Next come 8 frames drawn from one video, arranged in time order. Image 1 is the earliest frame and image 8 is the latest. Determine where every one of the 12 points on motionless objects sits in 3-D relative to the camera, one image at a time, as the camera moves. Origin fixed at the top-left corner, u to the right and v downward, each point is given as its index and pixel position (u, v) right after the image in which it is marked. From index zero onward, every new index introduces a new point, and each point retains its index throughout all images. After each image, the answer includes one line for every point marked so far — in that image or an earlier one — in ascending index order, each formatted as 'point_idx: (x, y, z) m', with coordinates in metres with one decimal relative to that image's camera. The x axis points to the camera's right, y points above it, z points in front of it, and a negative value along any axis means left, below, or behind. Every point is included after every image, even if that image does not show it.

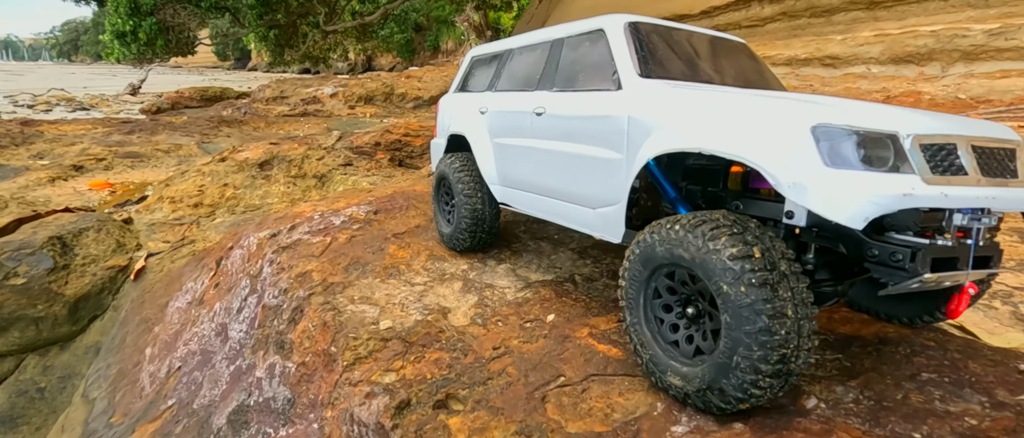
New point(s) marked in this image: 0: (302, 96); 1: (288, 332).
0: (-6.2, +3.2, +14.9) m
1: (-1.7, -0.9, +4.1) m
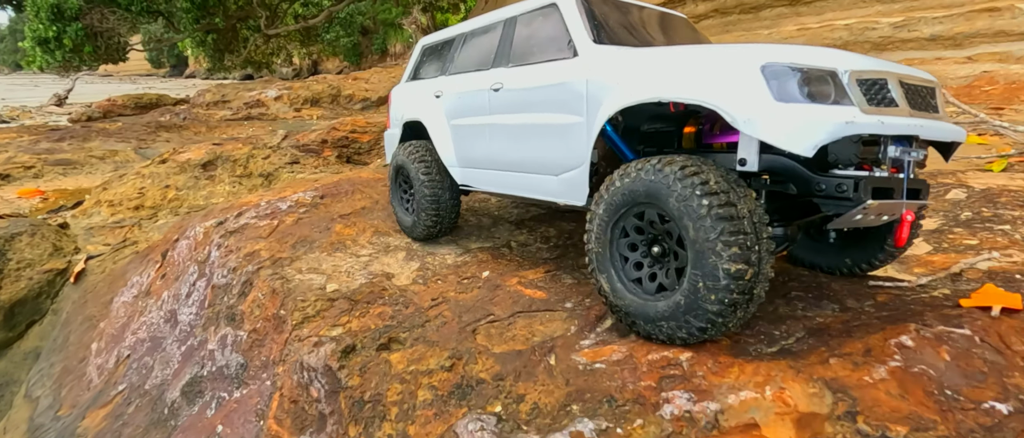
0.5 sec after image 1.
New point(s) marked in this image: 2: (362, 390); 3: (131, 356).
0: (-7.7, +3.2, +14.7) m
1: (-2.2, -0.7, +4.3) m
2: (-0.8, -0.9, +2.9) m
3: (-3.8, -1.4, +5.3) m
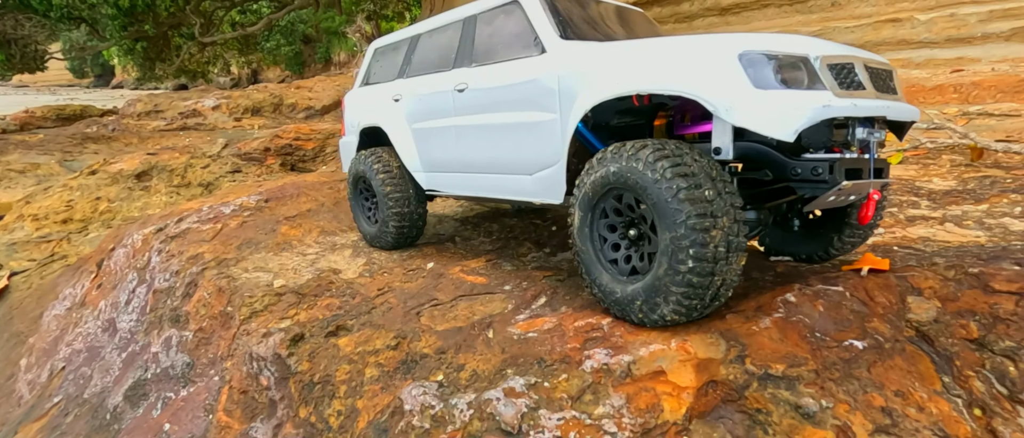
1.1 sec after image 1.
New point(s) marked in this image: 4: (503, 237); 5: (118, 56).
0: (-9.2, +2.8, +14.2) m
1: (-2.6, -0.7, +4.3) m
2: (-1.1, -0.9, +3.0) m
3: (-4.3, -1.5, +5.2) m
4: (-0.1, -0.2, +4.9) m
5: (-14.2, +5.0, +17.8) m
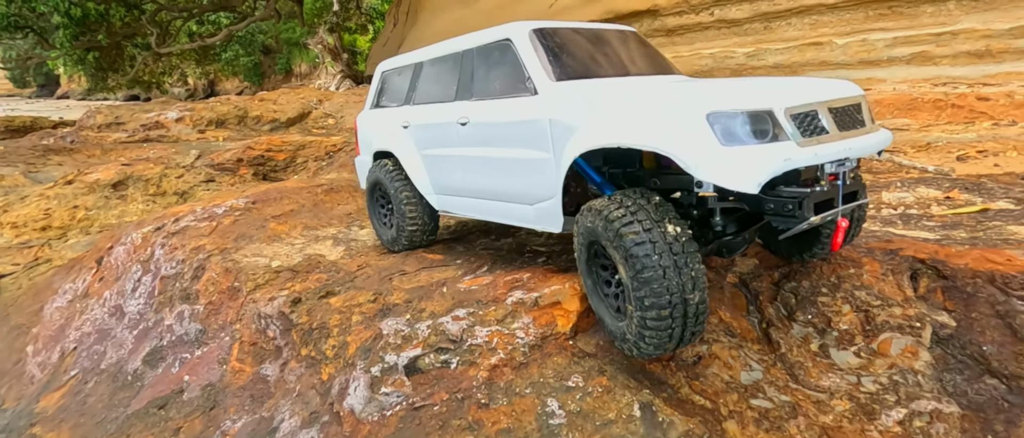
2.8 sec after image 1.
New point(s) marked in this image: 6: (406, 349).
0: (-10.4, +2.6, +14.8) m
1: (-3.1, -0.6, +5.2) m
2: (-1.5, -0.8, +4.0) m
3: (-4.9, -1.4, +5.9) m
4: (-0.6, -0.1, +6.0) m
5: (-15.5, +4.6, +18.0) m
6: (-0.7, -0.8, +3.3) m
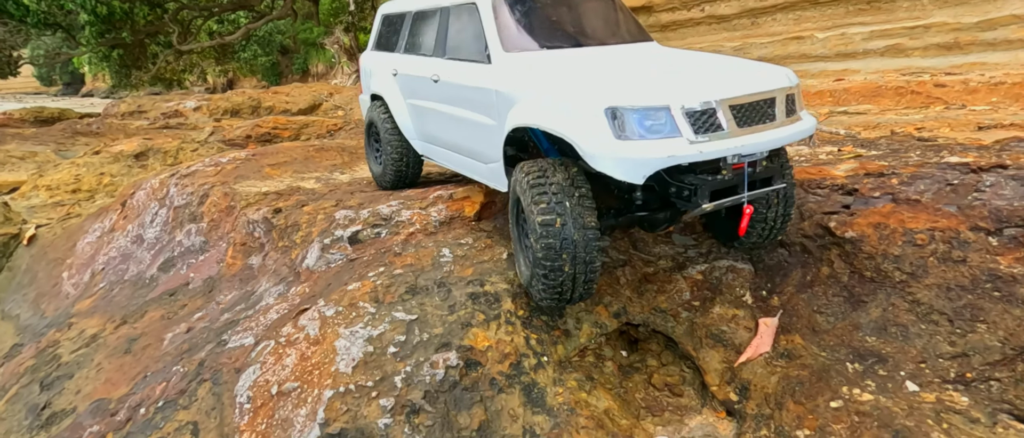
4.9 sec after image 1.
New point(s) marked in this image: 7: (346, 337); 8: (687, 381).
0: (-10.7, +3.4, +16.1) m
1: (-3.7, +0.1, +6.3) m
2: (-2.2, 0.0, +5.1) m
3: (-5.5, -0.7, +7.1) m
4: (-1.2, +0.6, +7.1) m
5: (-15.8, +5.5, +19.5) m
6: (-1.3, -0.1, +4.4) m
7: (-1.0, -0.7, +3.1) m
8: (+1.0, -1.0, +3.2) m
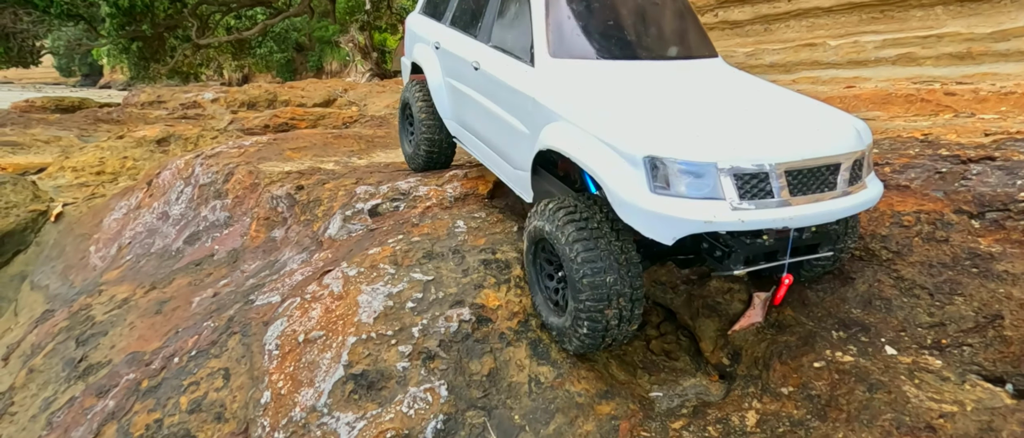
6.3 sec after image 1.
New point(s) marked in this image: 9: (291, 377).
0: (-10.3, +3.9, +16.5) m
1: (-3.6, +0.4, +6.6) m
2: (-2.1, +0.2, +5.4) m
3: (-5.4, -0.3, +7.5) m
4: (-1.0, +0.8, +7.3) m
5: (-15.2, +6.1, +20.0) m
6: (-1.2, +0.2, +4.7) m
7: (-0.9, -0.5, +3.3) m
8: (+1.1, -0.8, +3.4) m
9: (-1.3, -0.9, +3.1) m
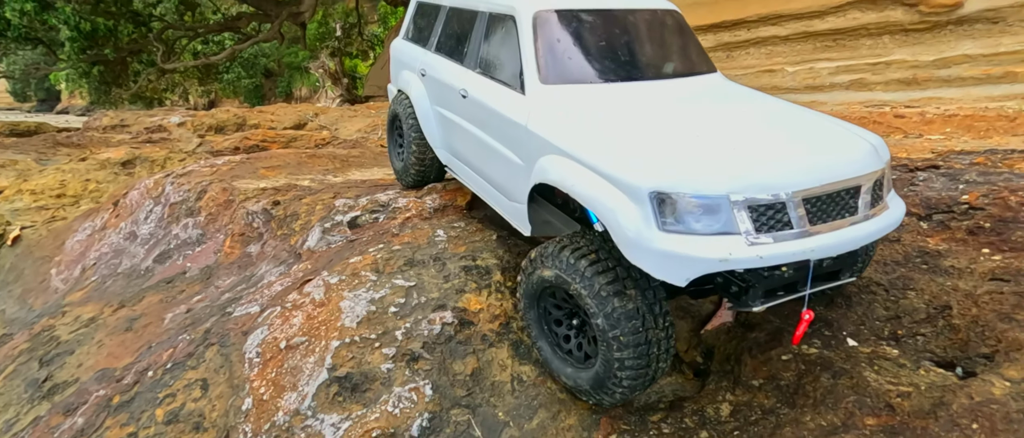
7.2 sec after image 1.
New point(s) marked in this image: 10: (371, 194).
0: (-11.2, +3.1, +16.2) m
1: (-3.9, +0.2, +6.6) m
2: (-2.3, 0.0, +5.4) m
3: (-5.7, -0.6, +7.2) m
4: (-1.4, +0.6, +7.4) m
5: (-16.3, +5.2, +19.5) m
6: (-1.4, +0.1, +4.7) m
7: (-1.0, -0.5, +3.4) m
8: (+1.0, -0.9, +3.5) m
9: (-1.4, -0.9, +3.1) m
10: (-1.4, +0.2, +5.1) m
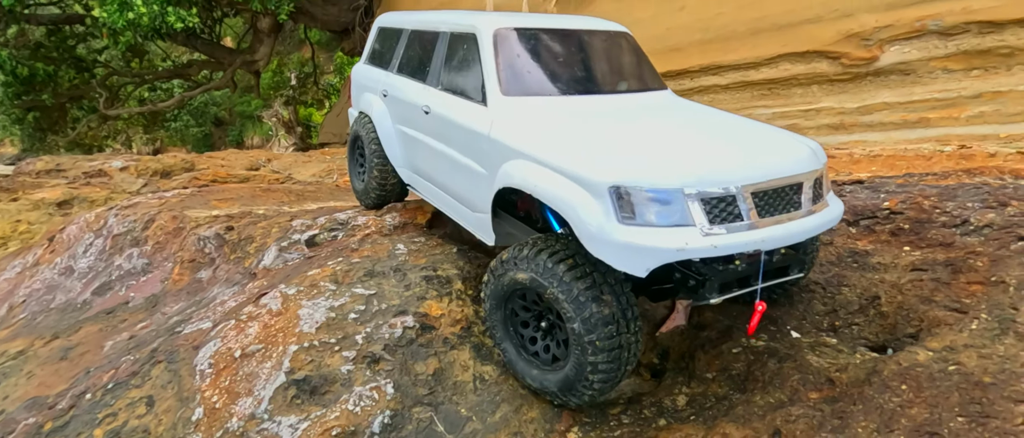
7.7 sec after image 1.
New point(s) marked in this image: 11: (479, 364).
0: (-12.5, +1.8, +15.6) m
1: (-4.4, -0.2, +6.3) m
2: (-2.7, -0.2, +5.3) m
3: (-6.2, -1.0, +6.8) m
4: (-2.0, +0.2, +7.4) m
5: (-17.9, +3.5, +18.7) m
6: (-1.8, -0.1, +4.7) m
7: (-1.3, -0.6, +3.3) m
8: (+0.7, -0.9, +3.6) m
9: (-1.6, -1.0, +3.0) m
10: (-1.8, 0.0, +5.1) m
11: (-0.2, -0.8, +3.1) m
